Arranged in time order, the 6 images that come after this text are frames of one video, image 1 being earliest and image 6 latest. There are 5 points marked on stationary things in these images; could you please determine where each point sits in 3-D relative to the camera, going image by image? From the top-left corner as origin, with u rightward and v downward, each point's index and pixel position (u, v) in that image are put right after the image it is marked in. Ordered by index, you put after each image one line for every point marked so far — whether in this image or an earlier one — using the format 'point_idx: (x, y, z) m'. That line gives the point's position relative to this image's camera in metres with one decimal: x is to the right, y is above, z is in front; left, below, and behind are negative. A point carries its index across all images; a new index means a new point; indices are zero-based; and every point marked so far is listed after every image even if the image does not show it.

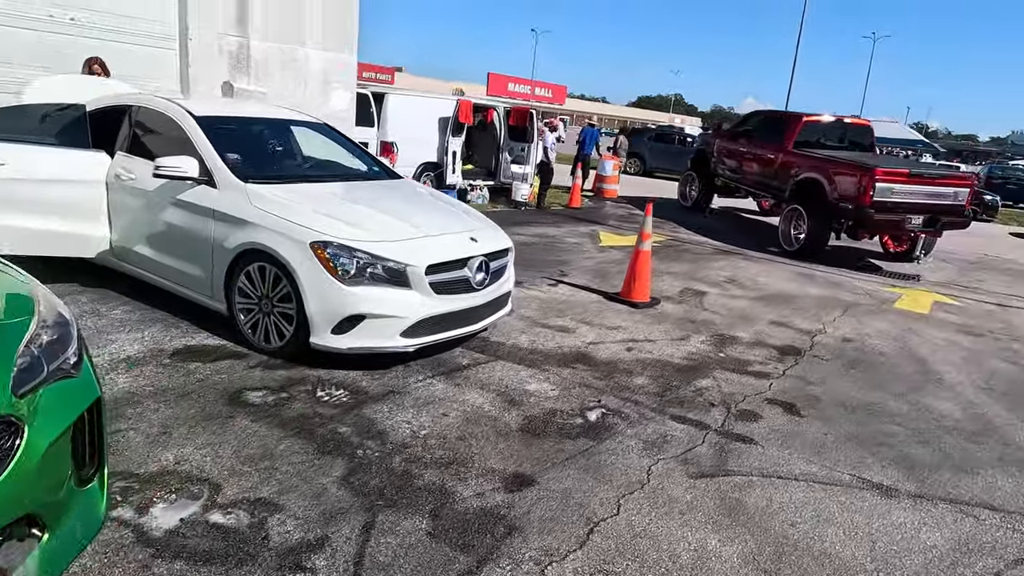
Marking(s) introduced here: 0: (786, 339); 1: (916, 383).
0: (+2.3, -0.4, +5.6) m
1: (+2.9, -0.7, +4.8) m
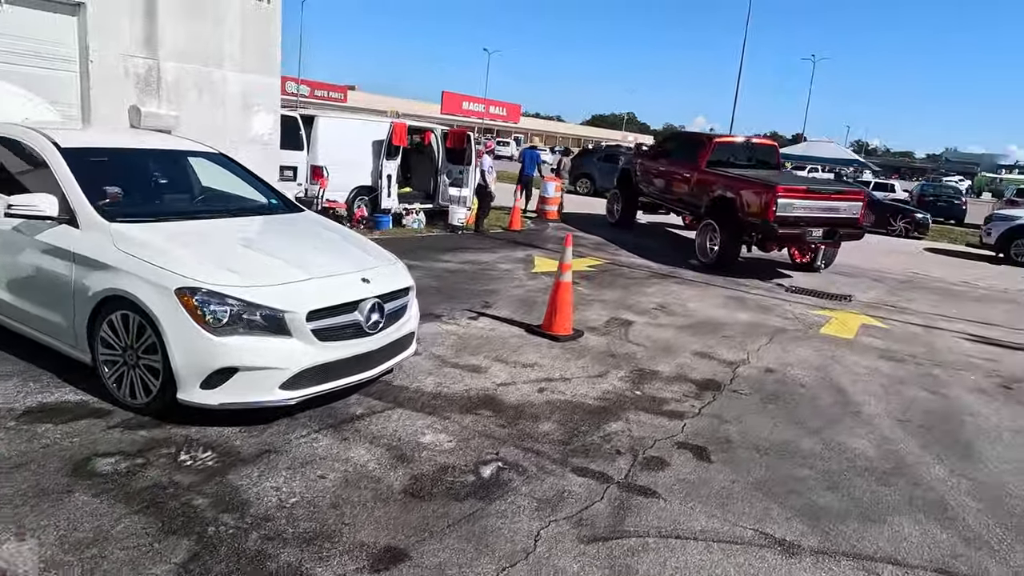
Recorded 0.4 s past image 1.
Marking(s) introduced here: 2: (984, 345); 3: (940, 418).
0: (+1.6, -0.7, +5.5) m
1: (+2.3, -0.9, +4.7) m
2: (+5.5, -0.7, +7.7) m
3: (+3.2, -1.0, +4.9) m
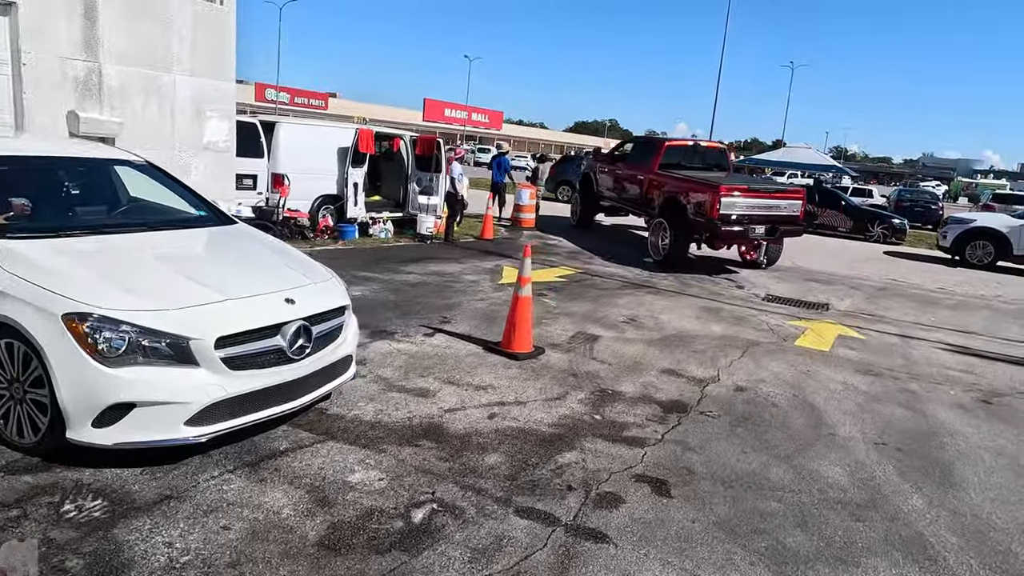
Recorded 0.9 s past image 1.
0: (+1.3, -0.8, +5.2) m
1: (+1.9, -1.0, +4.4) m
2: (+5.1, -0.8, +7.5) m
3: (+2.9, -1.1, +4.6) m
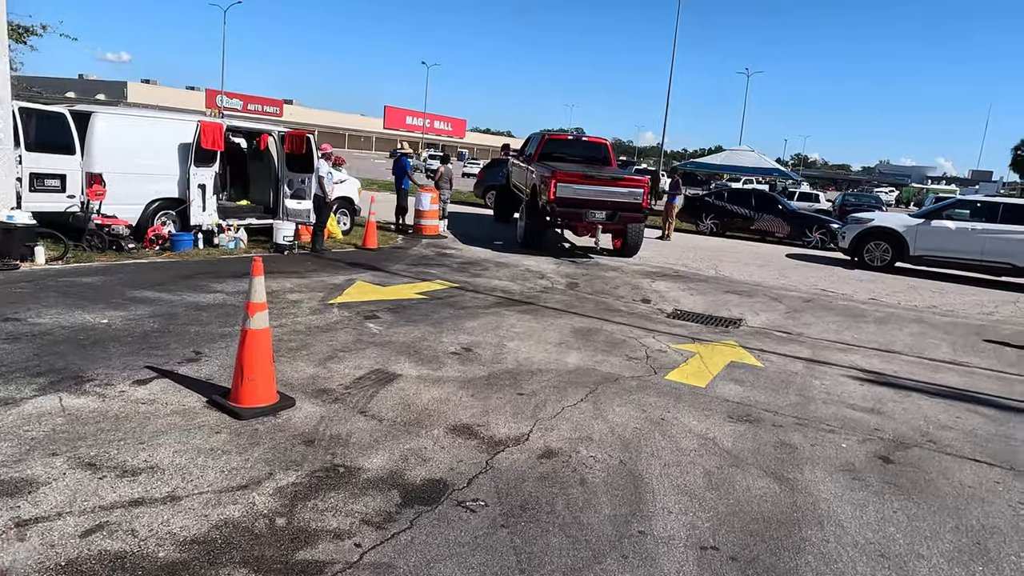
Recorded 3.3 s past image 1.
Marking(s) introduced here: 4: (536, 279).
0: (-0.4, -1.0, +3.7) m
1: (+0.4, -1.2, +2.9) m
2: (+3.4, -0.9, +6.2) m
3: (+1.3, -1.2, +3.2) m
4: (+0.4, +0.1, +10.8) m
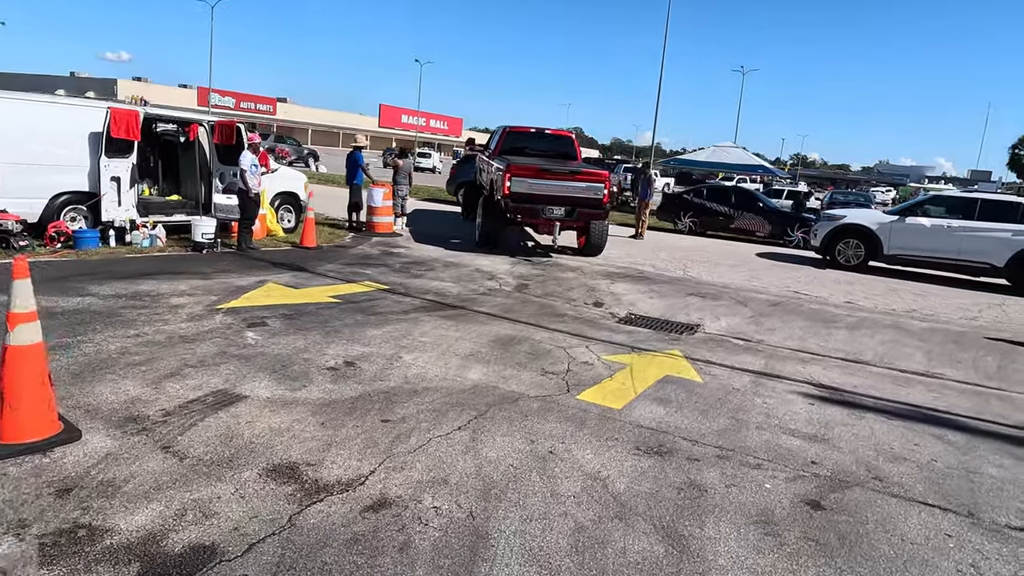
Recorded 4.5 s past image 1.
0: (-1.2, -1.0, +2.9) m
1: (-0.5, -1.2, +2.1) m
2: (+2.6, -1.0, +5.4) m
3: (+0.4, -1.2, +2.4) m
4: (-0.4, +0.1, +10.0) m
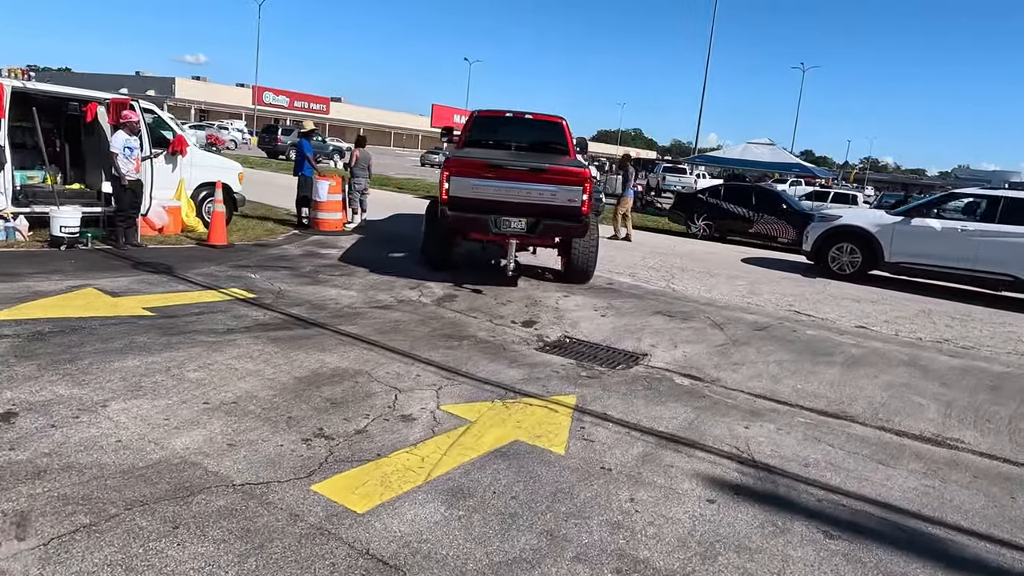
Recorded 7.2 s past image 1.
0: (-2.8, -1.1, +1.3) m
1: (-2.1, -1.3, +0.5) m
2: (+1.2, -1.2, +3.5) m
3: (-1.2, -1.4, +0.7) m
4: (-1.4, 0.0, +8.3) m
